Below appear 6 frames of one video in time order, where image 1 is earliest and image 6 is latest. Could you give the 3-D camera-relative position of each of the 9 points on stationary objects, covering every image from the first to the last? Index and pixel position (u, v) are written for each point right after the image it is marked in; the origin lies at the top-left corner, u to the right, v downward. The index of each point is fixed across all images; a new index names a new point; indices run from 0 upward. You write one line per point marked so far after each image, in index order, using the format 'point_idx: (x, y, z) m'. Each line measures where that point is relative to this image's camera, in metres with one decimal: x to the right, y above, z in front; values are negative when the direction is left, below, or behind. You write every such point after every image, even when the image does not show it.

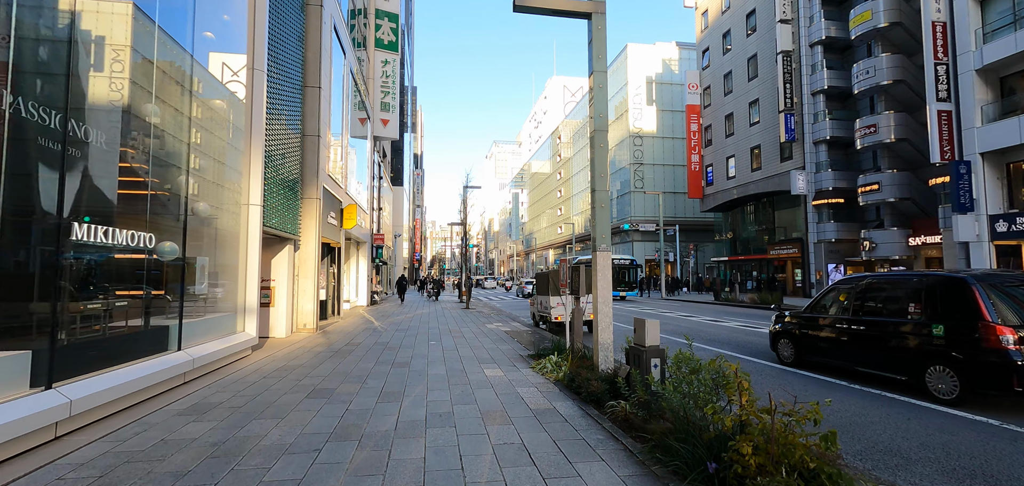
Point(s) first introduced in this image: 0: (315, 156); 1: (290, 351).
0: (-6.0, +2.7, +13.2) m
1: (-5.0, -2.4, +9.7) m
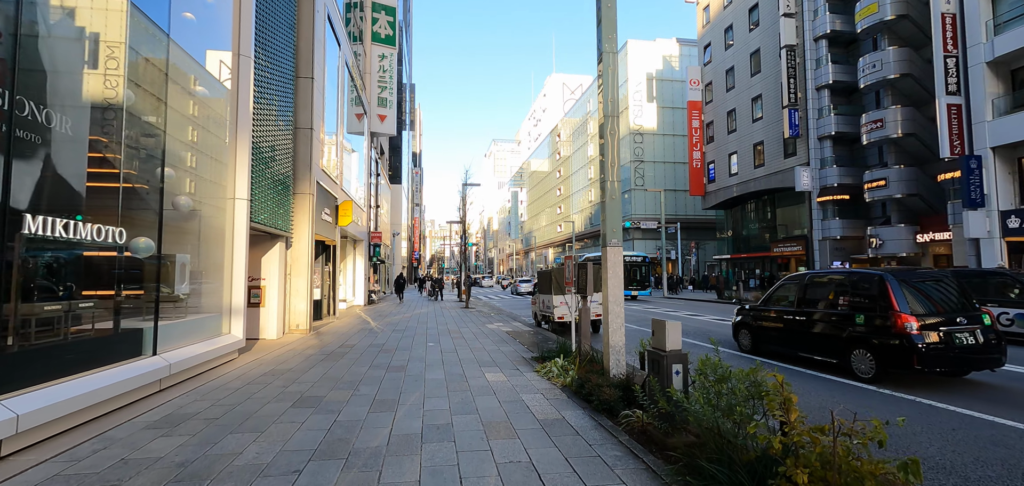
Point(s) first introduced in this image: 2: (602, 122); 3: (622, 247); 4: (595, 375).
0: (-6.0, +2.8, +12.6) m
1: (-4.9, -2.3, +9.2) m
2: (+1.4, +1.9, +6.8) m
3: (+1.6, -0.1, +6.5) m
4: (+1.2, -1.9, +6.2) m
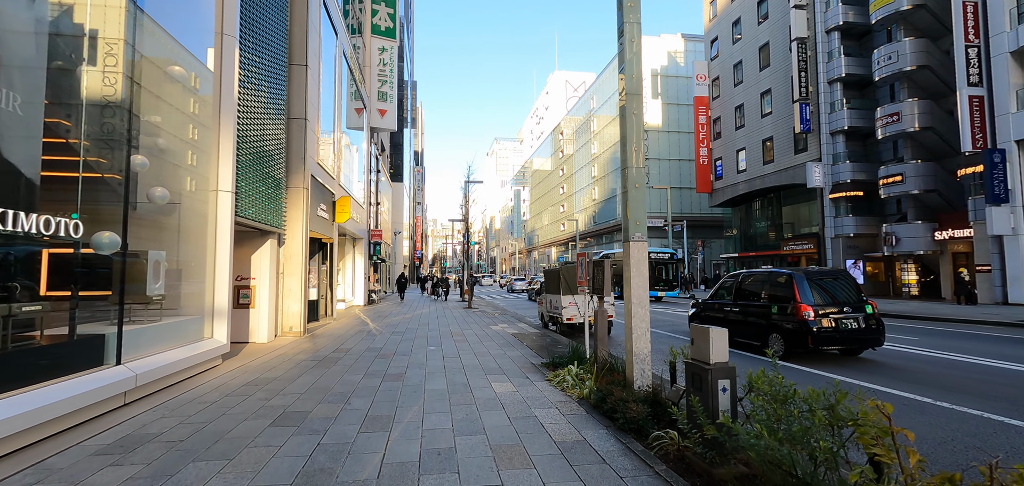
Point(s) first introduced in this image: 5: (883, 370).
0: (-5.8, +2.8, +11.9) m
1: (-4.8, -2.3, +8.5) m
2: (+1.5, +2.0, +6.0) m
3: (+1.8, 0.0, +5.7) m
4: (+1.3, -1.8, +5.5) m
5: (+7.1, -2.4, +8.3) m
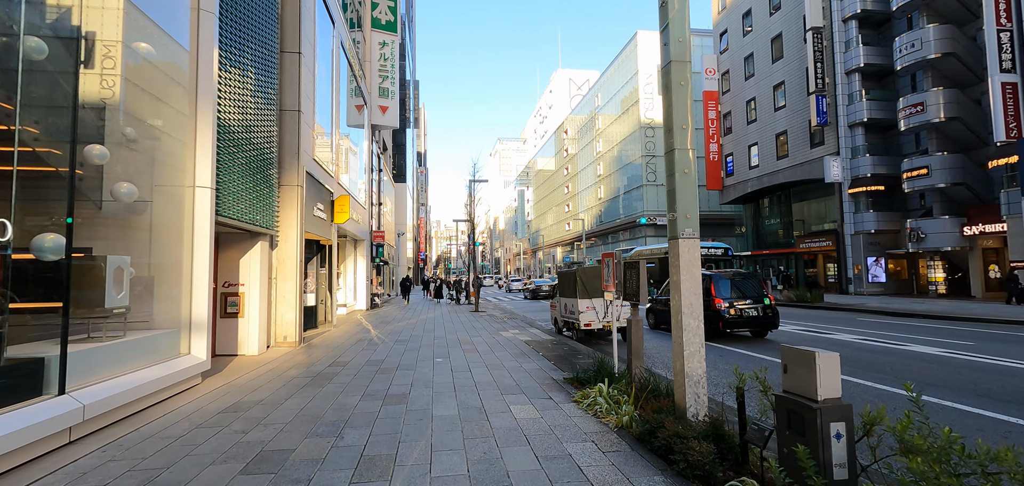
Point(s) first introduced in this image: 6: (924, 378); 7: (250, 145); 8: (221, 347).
0: (-5.5, +2.8, +11.0) m
1: (-4.5, -2.3, +7.6) m
2: (+1.8, +2.0, +5.0) m
3: (+2.0, +0.1, +4.7) m
4: (+1.6, -1.8, +4.5) m
5: (+7.4, -2.3, +7.2) m
6: (+7.2, -2.3, +7.6) m
7: (-5.5, +2.1, +9.2) m
8: (-6.2, -2.2, +9.3) m
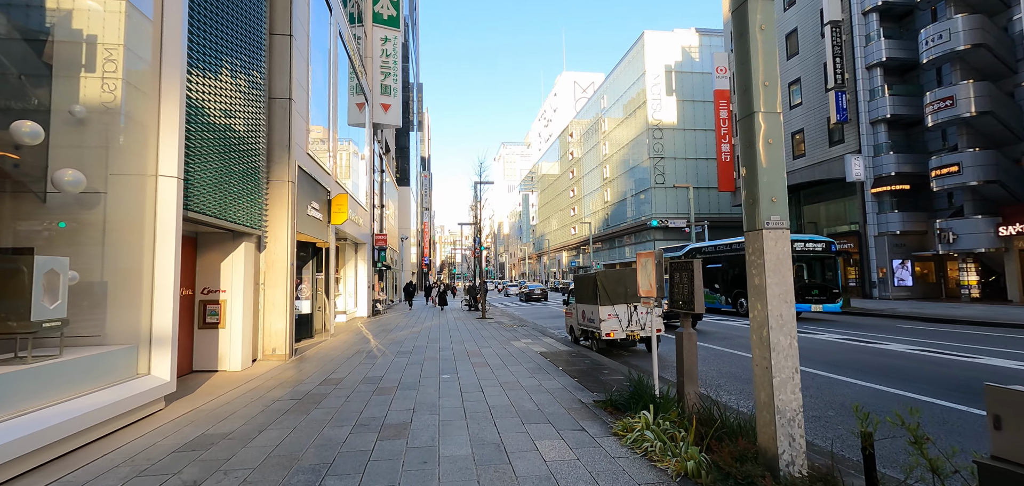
0: (-5.2, +2.7, +10.0) m
1: (-4.2, -2.3, +6.5) m
2: (+2.0, +2.1, +3.9) m
3: (+2.3, +0.1, +3.6) m
4: (+1.9, -1.7, +3.3) m
5: (+7.6, -2.3, +6.0) m
6: (+7.5, -2.3, +6.4) m
7: (-5.2, +2.1, +8.2) m
8: (-5.9, -2.3, +8.2) m
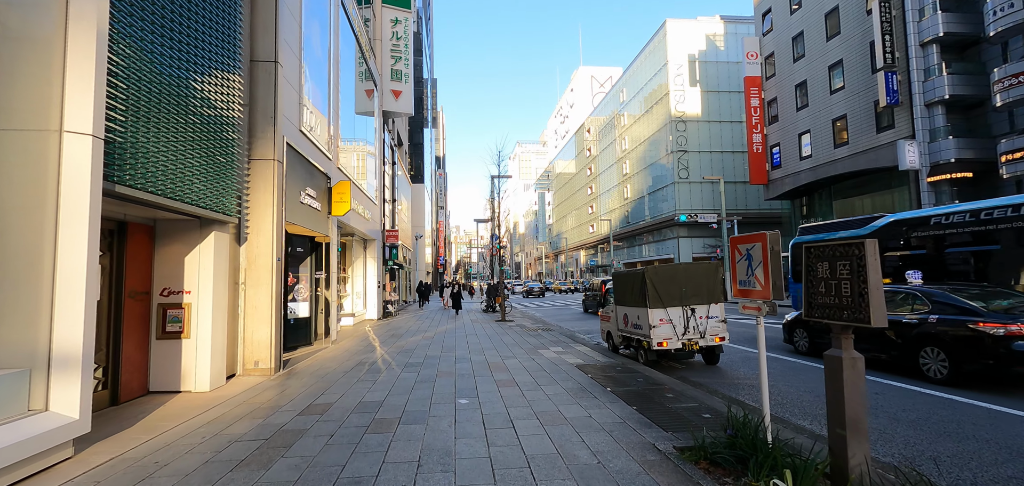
0: (-4.6, +2.9, +8.3) m
1: (-3.7, -2.1, +4.8) m
2: (+2.4, +2.3, +2.1) m
3: (+2.6, +0.3, +1.7) m
4: (+2.2, -1.5, +1.5) m
5: (+8.1, -2.0, +4.0) m
6: (+7.9, -2.0, +4.3) m
7: (-4.7, +2.2, +6.6) m
8: (-5.4, -2.1, +6.6) m
